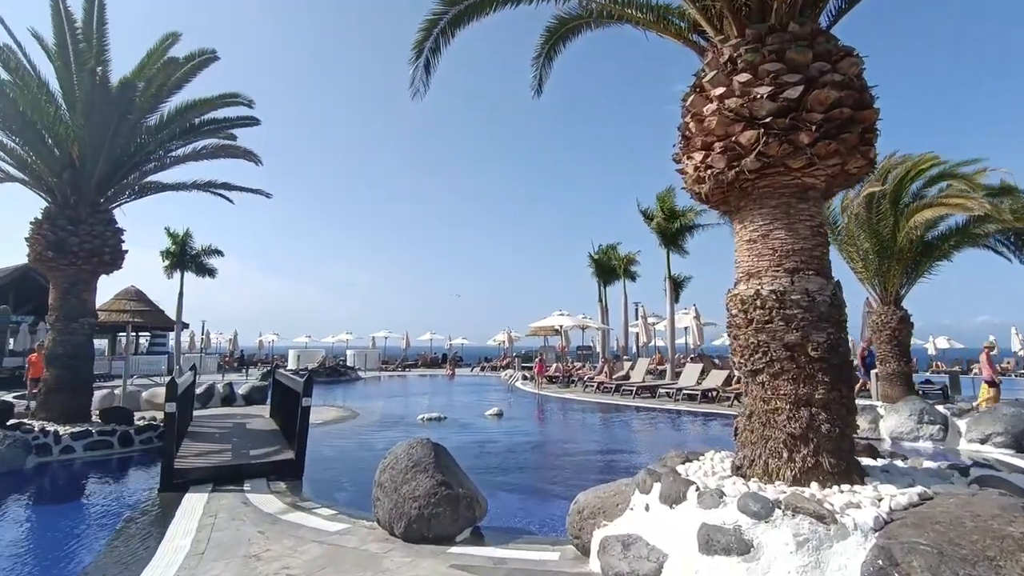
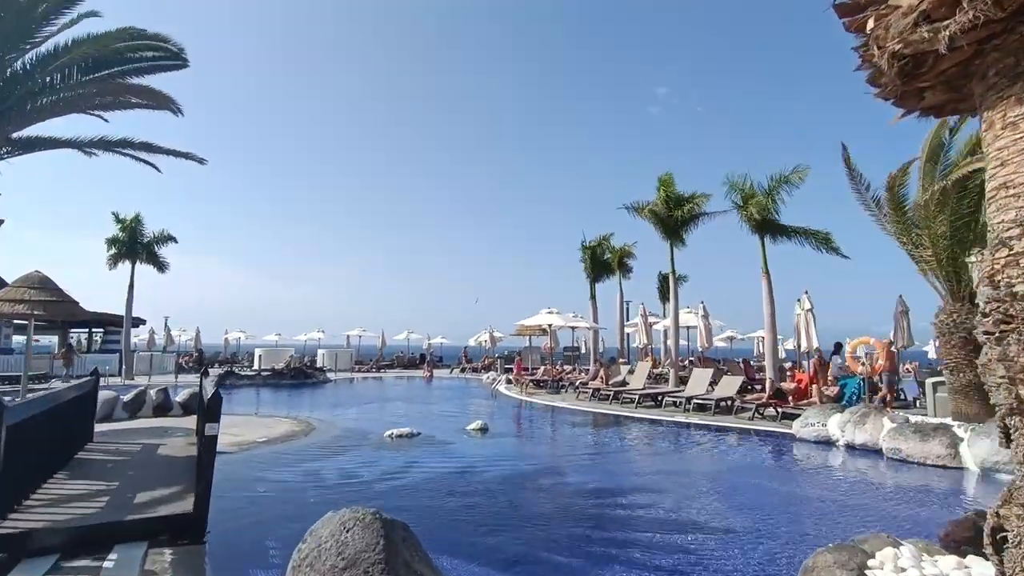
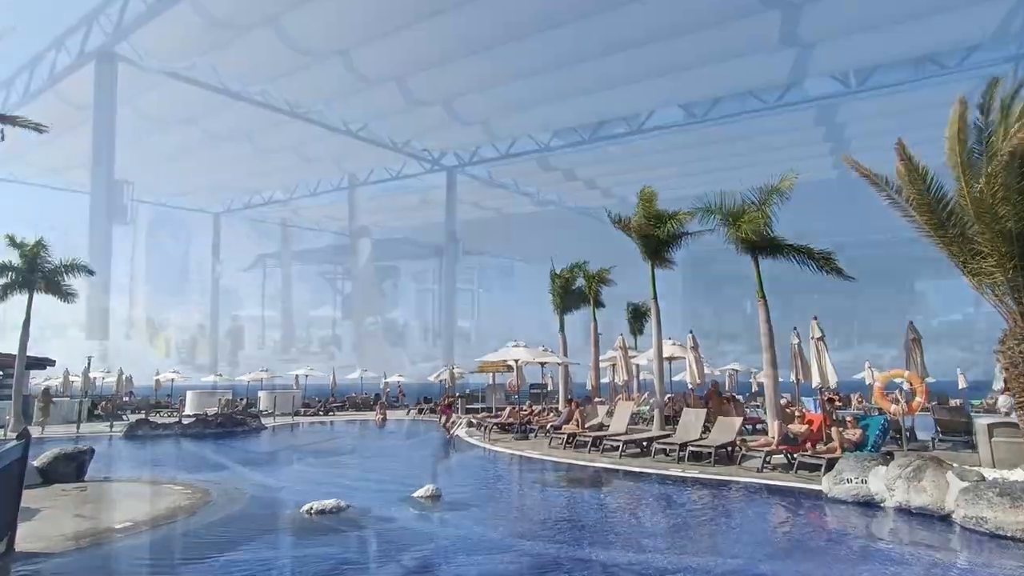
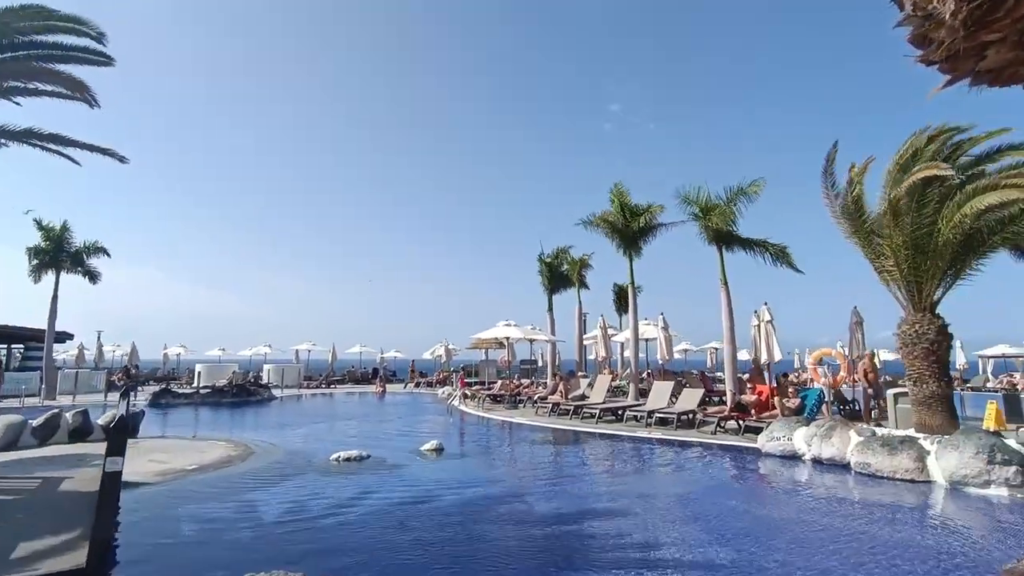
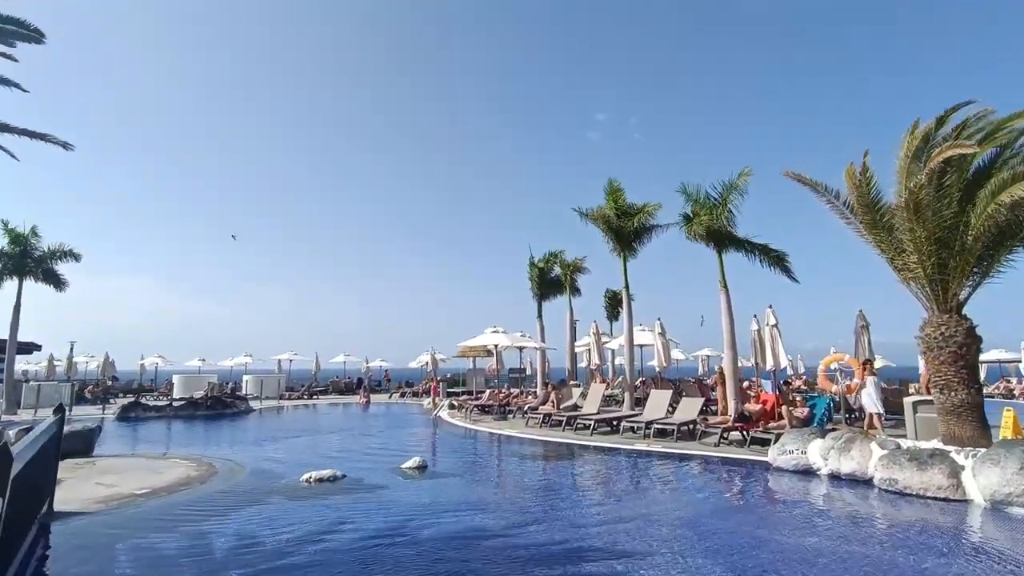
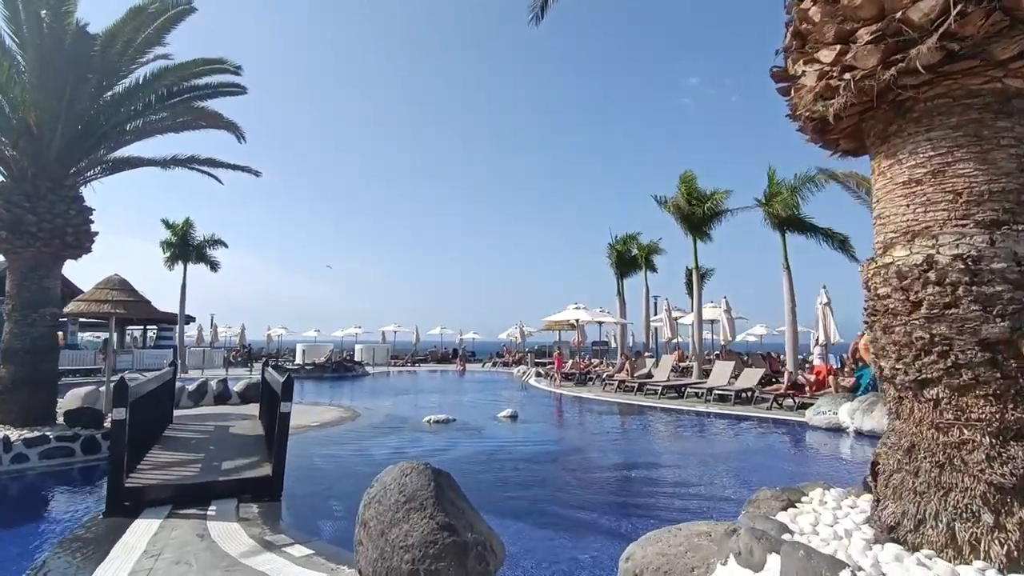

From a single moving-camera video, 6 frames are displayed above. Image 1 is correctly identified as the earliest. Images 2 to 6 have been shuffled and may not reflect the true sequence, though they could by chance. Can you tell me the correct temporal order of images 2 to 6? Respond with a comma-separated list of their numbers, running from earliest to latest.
6, 2, 4, 5, 3
